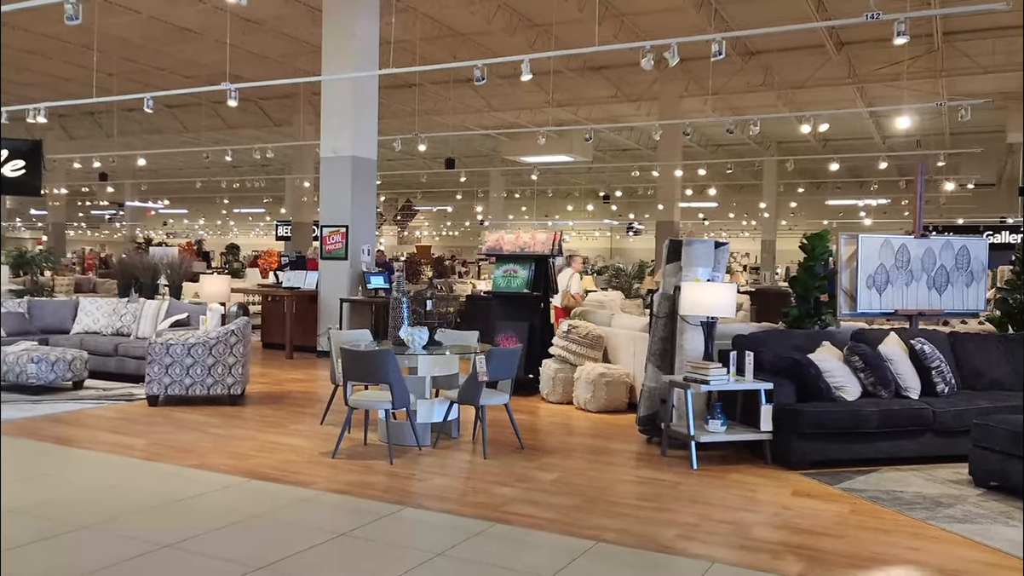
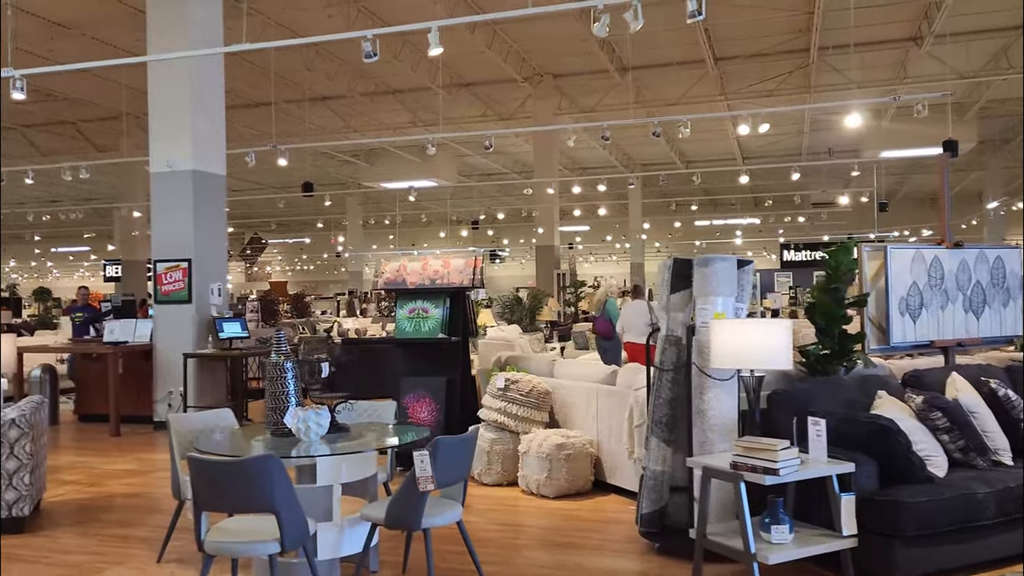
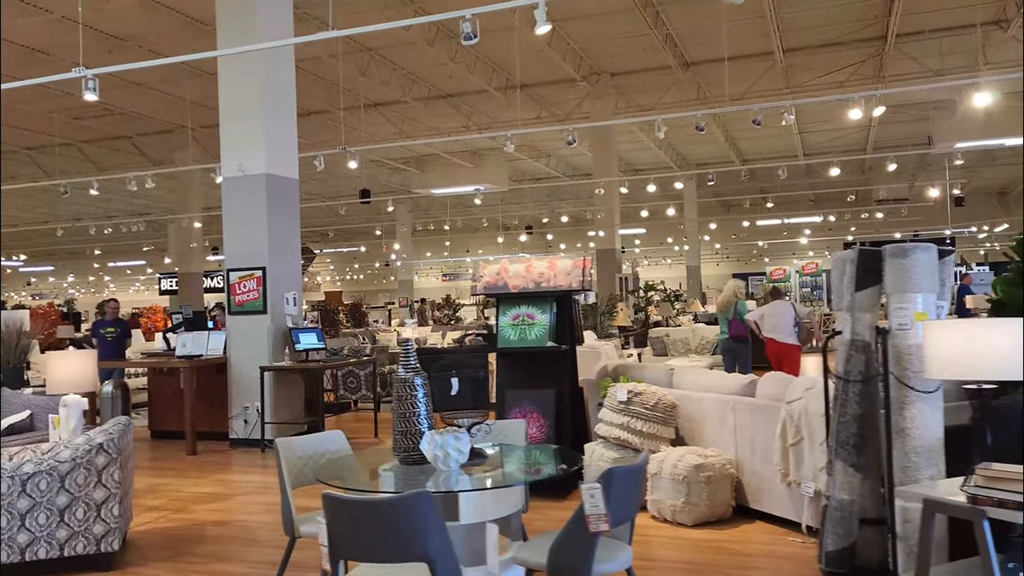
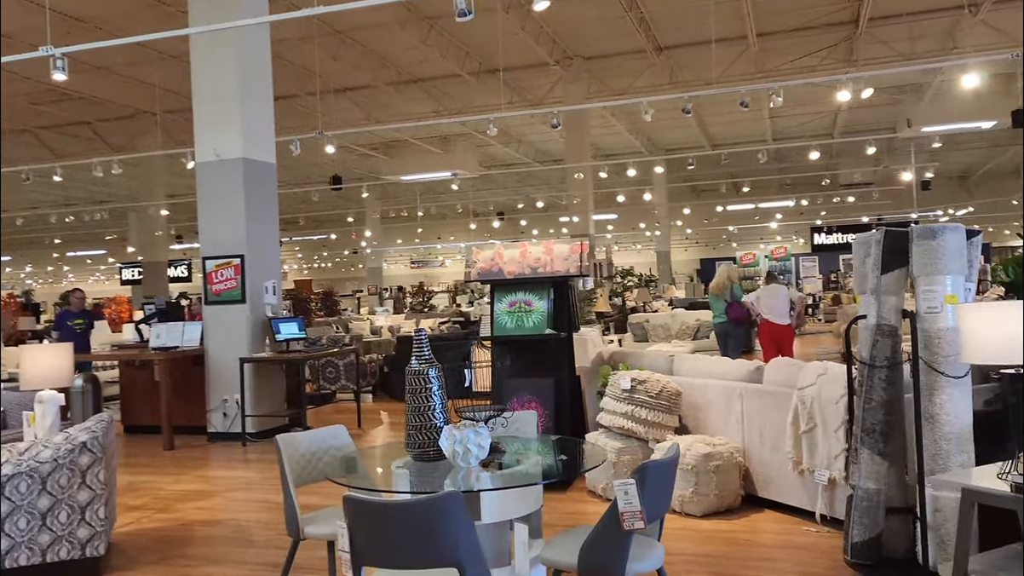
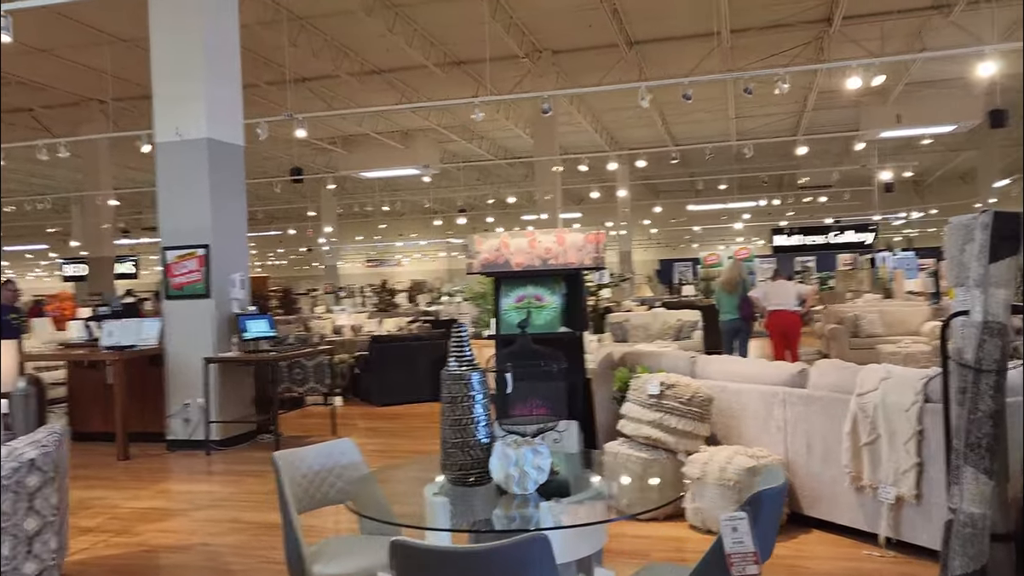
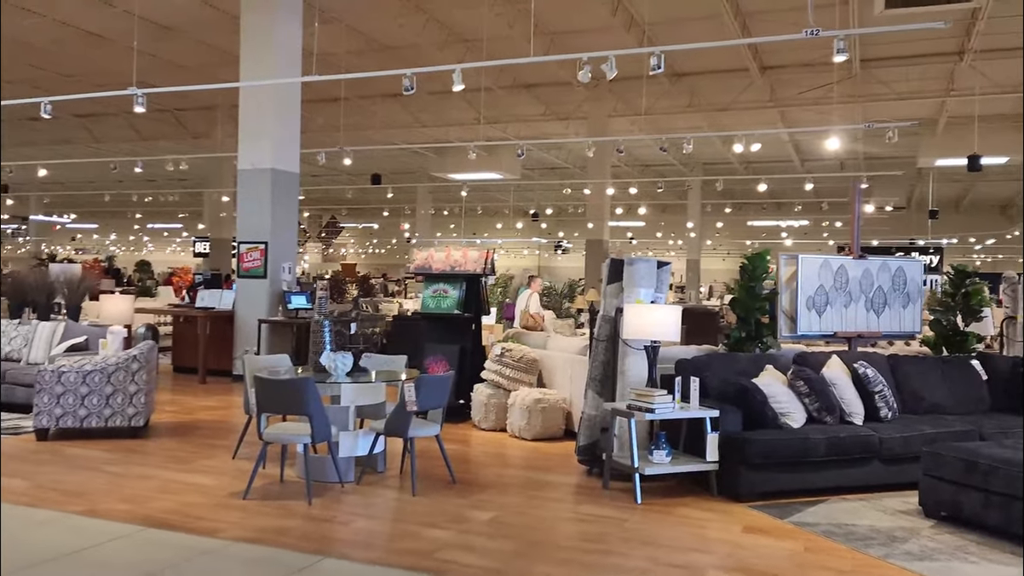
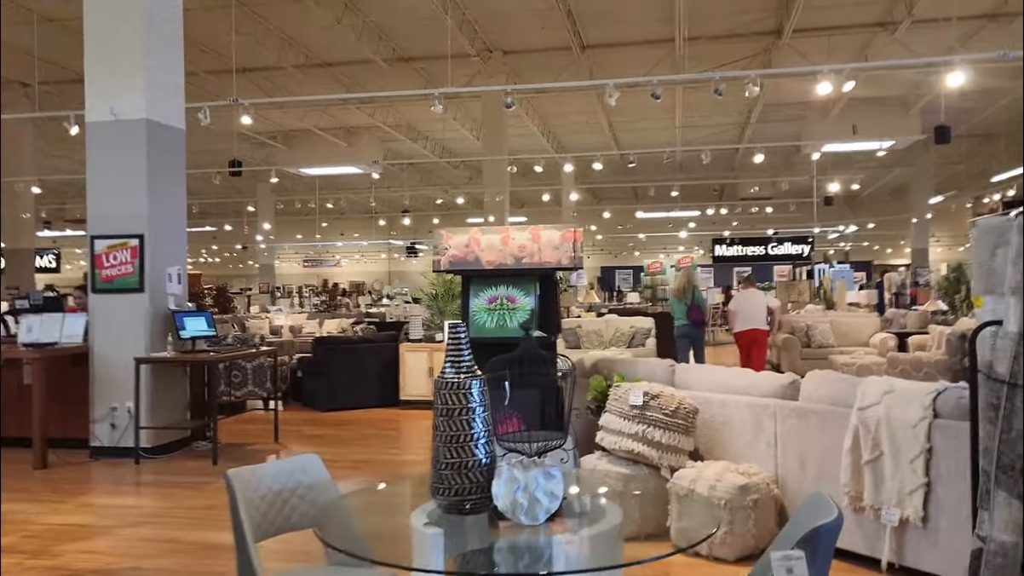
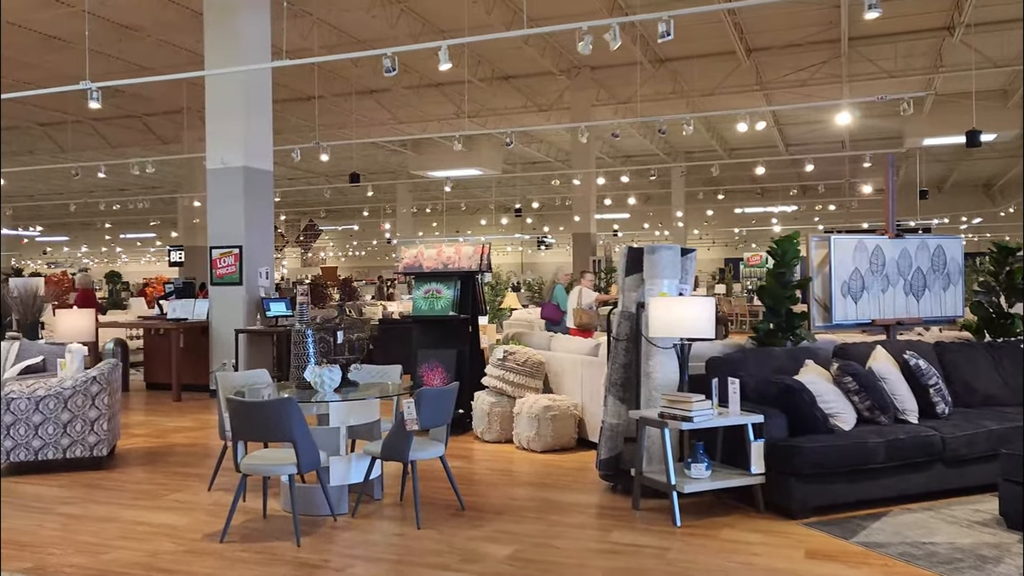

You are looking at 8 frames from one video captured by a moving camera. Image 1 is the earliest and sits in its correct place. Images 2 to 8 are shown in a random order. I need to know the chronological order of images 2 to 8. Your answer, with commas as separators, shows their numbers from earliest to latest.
6, 8, 2, 3, 4, 5, 7
